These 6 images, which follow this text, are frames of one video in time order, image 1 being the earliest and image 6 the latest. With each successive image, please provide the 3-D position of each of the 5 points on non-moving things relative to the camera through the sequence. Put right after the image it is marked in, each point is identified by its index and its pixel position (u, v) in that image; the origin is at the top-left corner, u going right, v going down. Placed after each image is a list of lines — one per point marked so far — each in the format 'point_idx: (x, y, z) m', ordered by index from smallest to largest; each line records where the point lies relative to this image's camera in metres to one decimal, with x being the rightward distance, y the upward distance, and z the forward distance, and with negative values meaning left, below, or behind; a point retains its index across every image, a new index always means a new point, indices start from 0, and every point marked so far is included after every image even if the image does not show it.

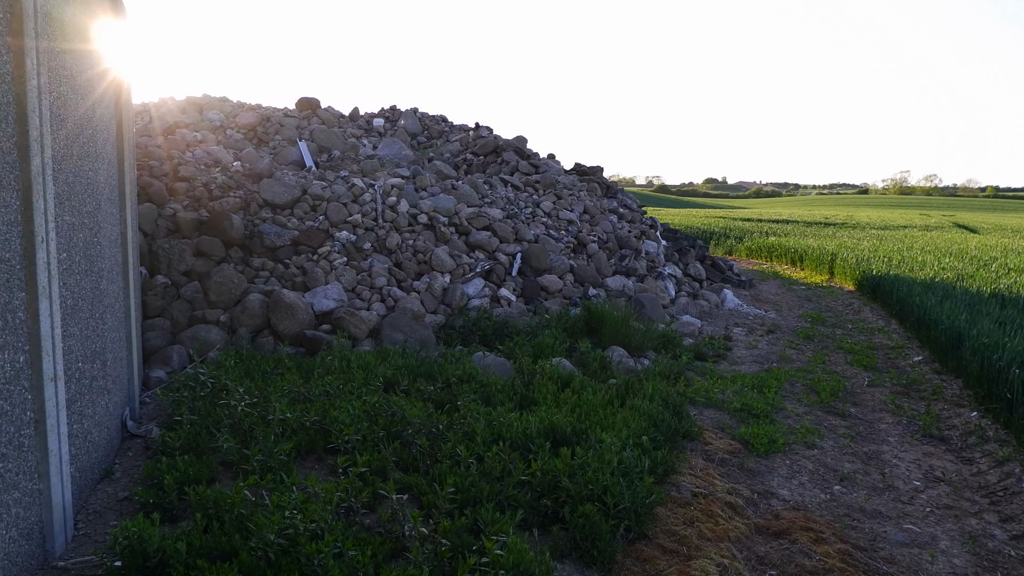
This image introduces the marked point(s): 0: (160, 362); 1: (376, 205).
0: (-2.4, -0.5, +5.7) m
1: (-1.3, +0.8, +7.8) m
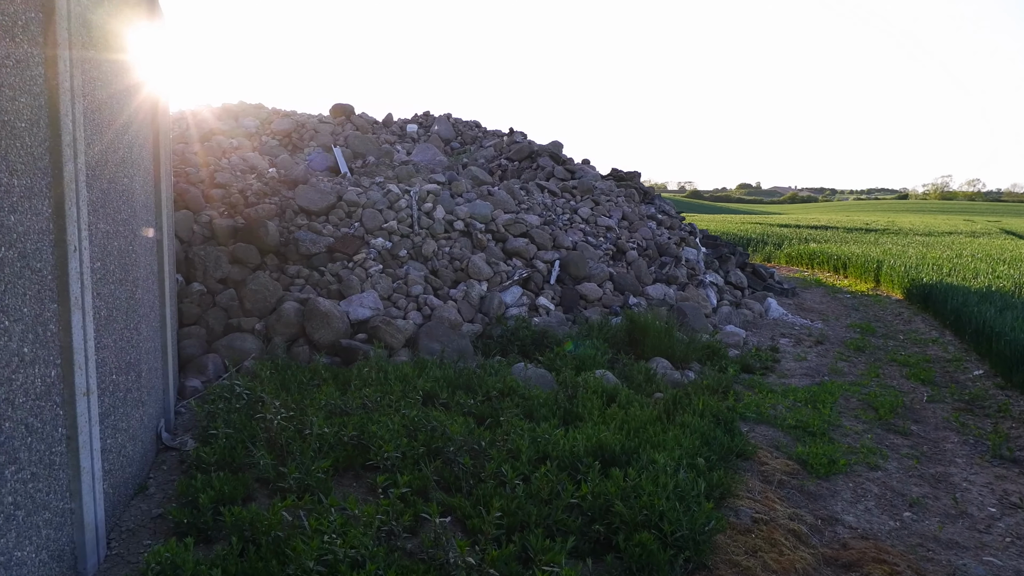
0: (-2.1, -0.6, +5.6) m
1: (-0.9, +0.7, +7.6) m
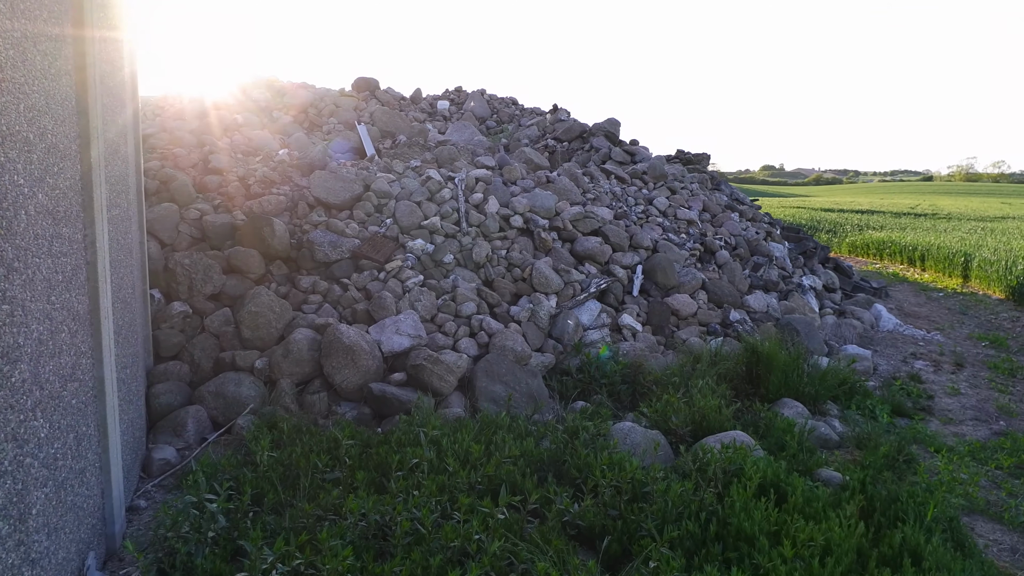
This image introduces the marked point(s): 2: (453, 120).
0: (-1.7, -0.7, +4.0) m
1: (-0.4, +0.6, +6.0) m
2: (-0.9, +2.5, +12.0) m
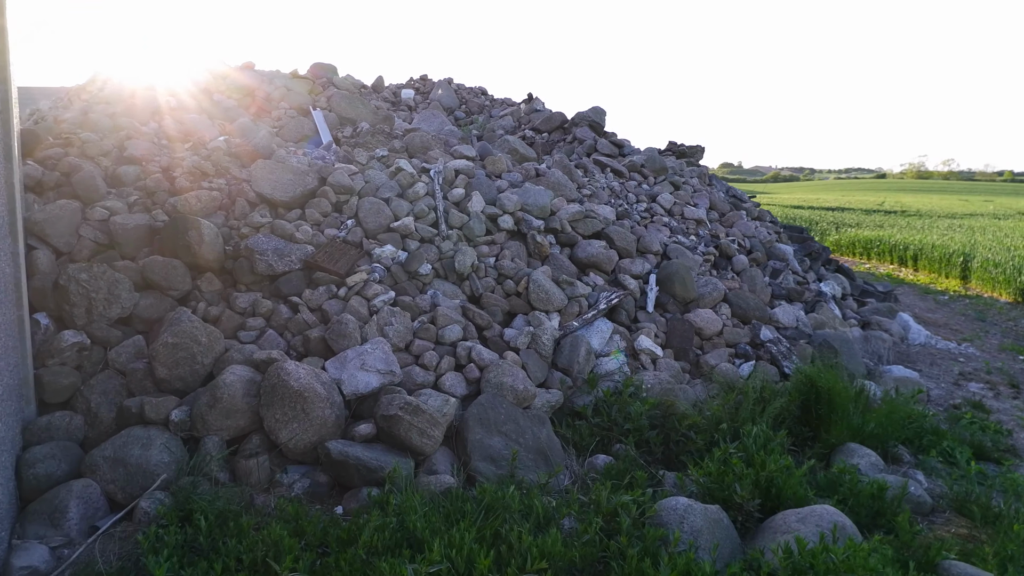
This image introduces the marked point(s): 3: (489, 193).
0: (-1.6, -0.8, +2.9) m
1: (-0.5, +0.5, +4.9) m
2: (-1.2, +2.4, +10.9) m
3: (-0.1, +0.6, +5.3) m
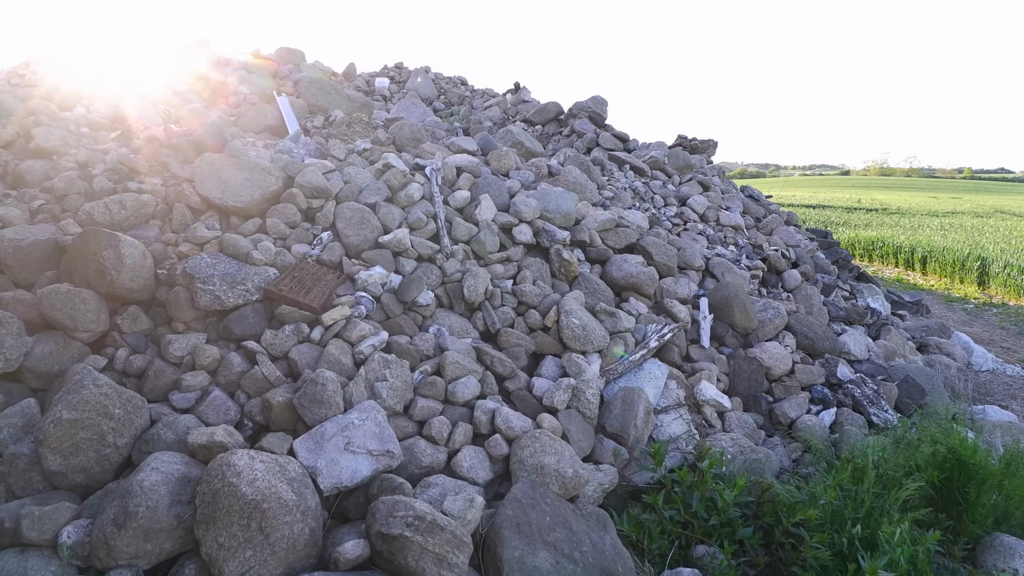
0: (-1.4, -1.0, +1.8) m
1: (-0.3, +0.4, +3.8) m
2: (-1.3, +2.3, +9.8) m
3: (-0.1, +0.5, +4.2) m
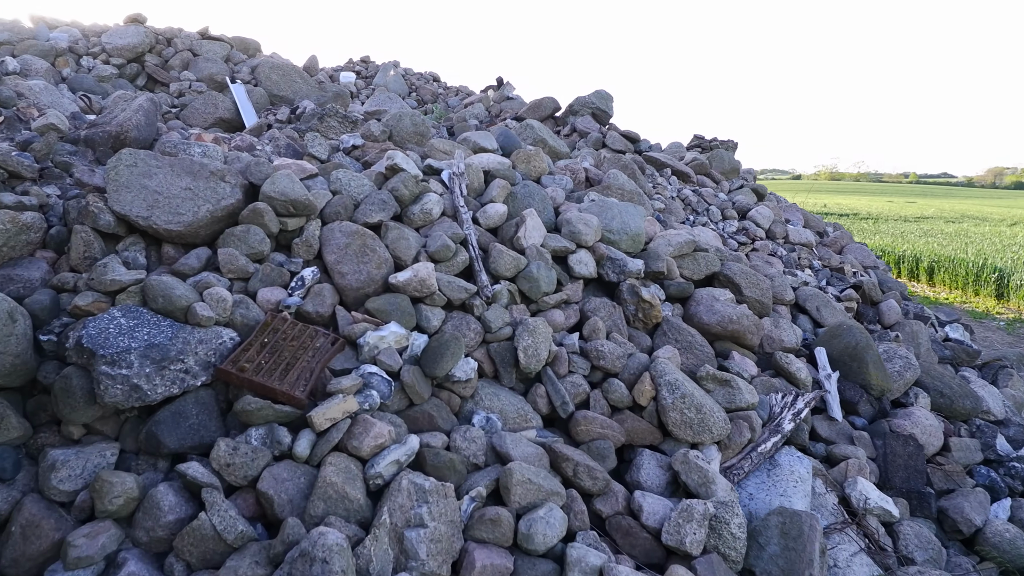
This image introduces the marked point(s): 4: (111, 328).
0: (-1.1, -1.1, +0.5) m
1: (-0.1, +0.2, +2.7) m
2: (-1.5, +2.0, +8.5) m
3: (+0.1, +0.3, +3.0) m
4: (-0.9, -0.1, +1.9) m
